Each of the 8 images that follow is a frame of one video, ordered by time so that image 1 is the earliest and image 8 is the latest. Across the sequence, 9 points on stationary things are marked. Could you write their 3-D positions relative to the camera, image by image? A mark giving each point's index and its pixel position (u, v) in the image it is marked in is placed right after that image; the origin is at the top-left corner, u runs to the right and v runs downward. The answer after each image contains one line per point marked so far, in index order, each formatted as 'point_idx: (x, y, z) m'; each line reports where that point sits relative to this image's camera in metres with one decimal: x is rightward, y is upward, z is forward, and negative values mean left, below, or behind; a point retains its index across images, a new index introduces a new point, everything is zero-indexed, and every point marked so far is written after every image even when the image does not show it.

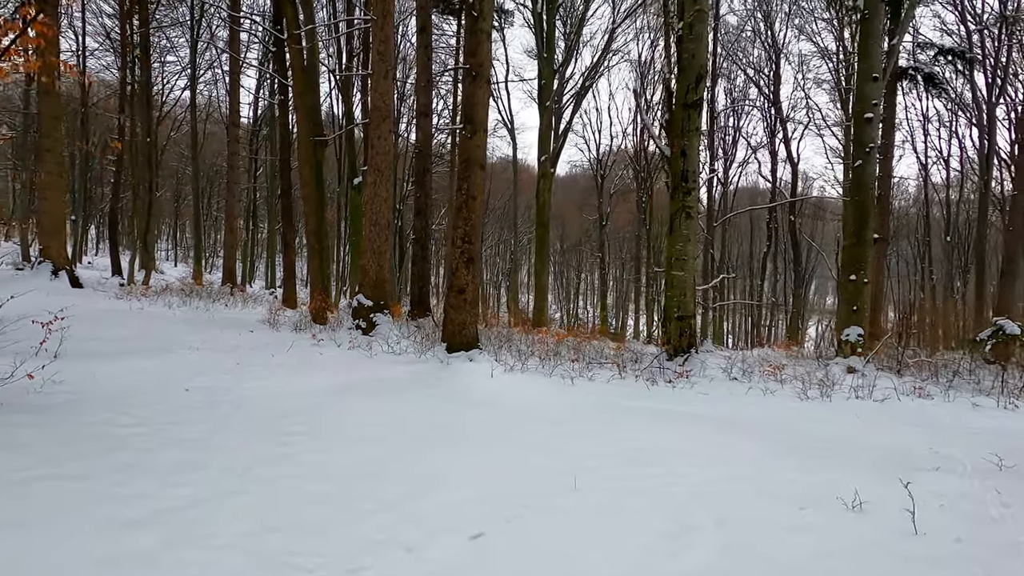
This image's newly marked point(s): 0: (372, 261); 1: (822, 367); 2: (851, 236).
0: (-2.2, +0.4, +8.6) m
1: (+5.5, -1.4, +9.6) m
2: (+6.5, +1.0, +10.4) m
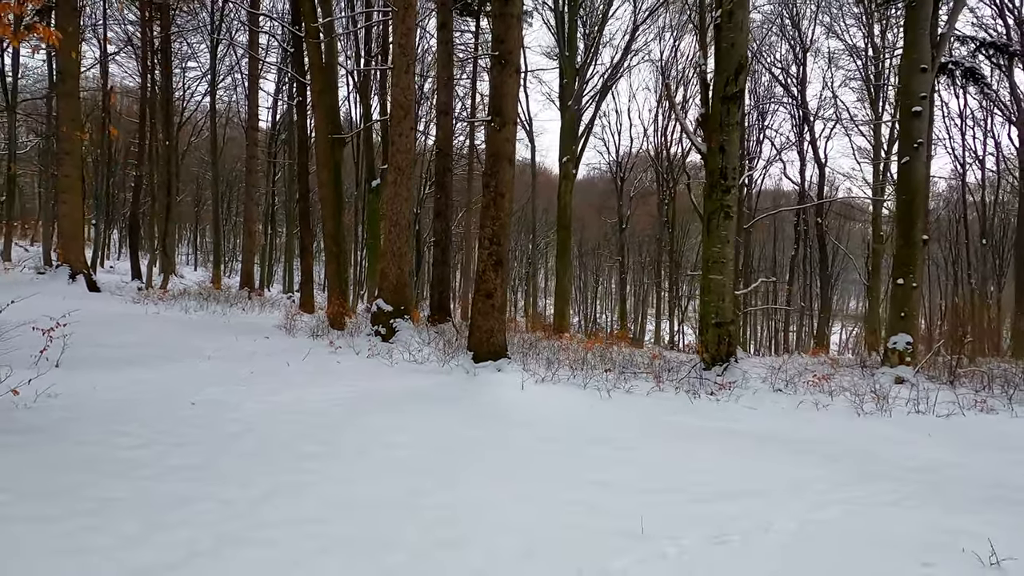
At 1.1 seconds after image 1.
0: (-1.8, +0.4, +8.2) m
1: (+6.0, -1.5, +9.0) m
2: (+7.0, +0.9, +9.7) m
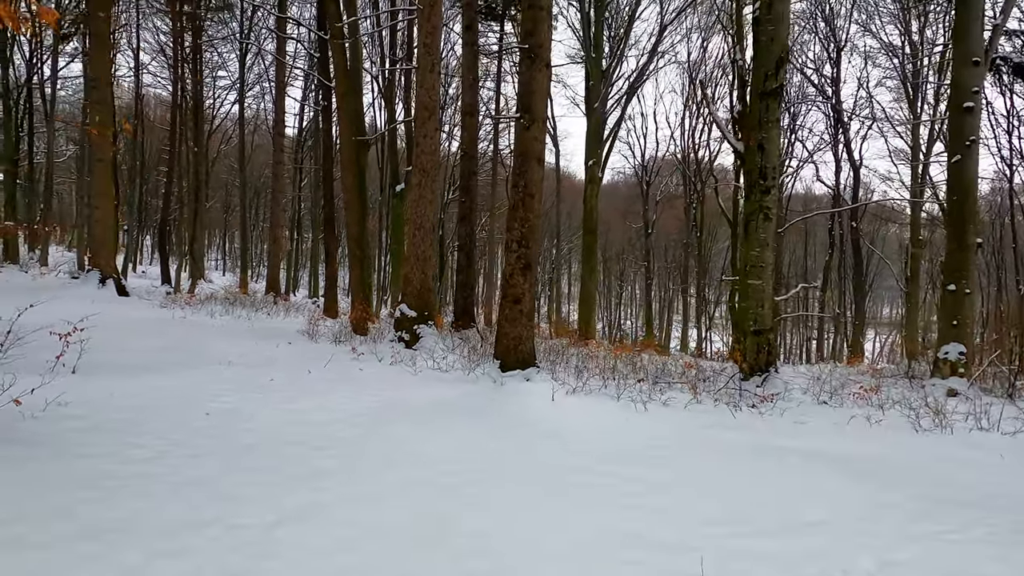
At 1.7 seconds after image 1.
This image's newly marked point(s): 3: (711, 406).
0: (-1.4, +0.3, +8.0) m
1: (+6.4, -1.6, +8.5) m
2: (+7.4, +0.8, +9.2) m
3: (+2.1, -1.3, +5.7) m
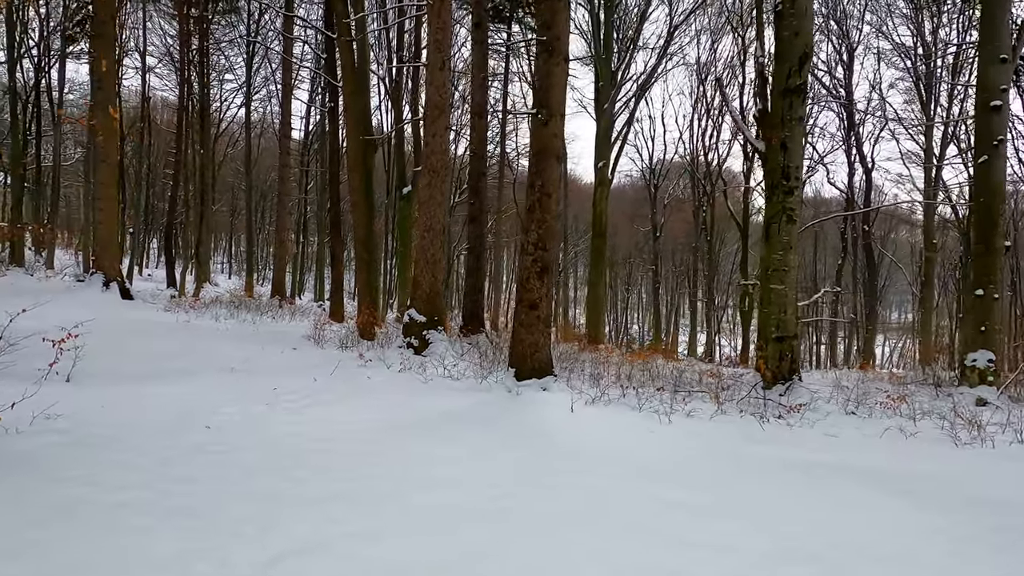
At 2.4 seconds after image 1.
0: (-1.2, +0.2, +7.7) m
1: (+6.6, -1.7, +8.1) m
2: (+7.6, +0.7, +8.9) m
3: (+2.3, -1.3, +5.5) m
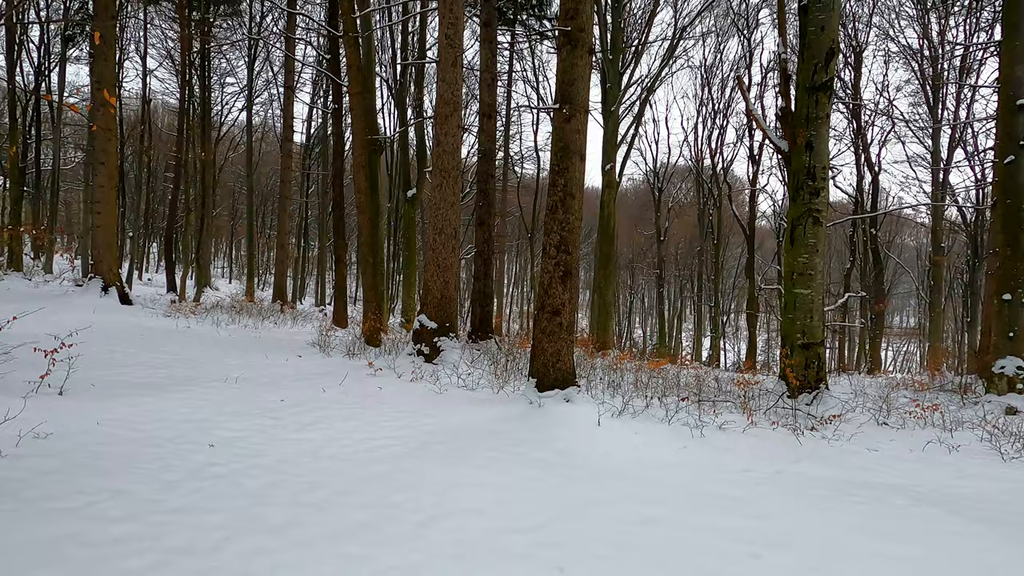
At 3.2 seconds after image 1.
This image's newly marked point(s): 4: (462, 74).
0: (-1.1, +0.2, +7.5) m
1: (+6.7, -1.7, +7.9) m
2: (+7.8, +0.7, +8.6) m
3: (+2.5, -1.4, +5.2) m
4: (-0.7, +2.9, +7.4) m
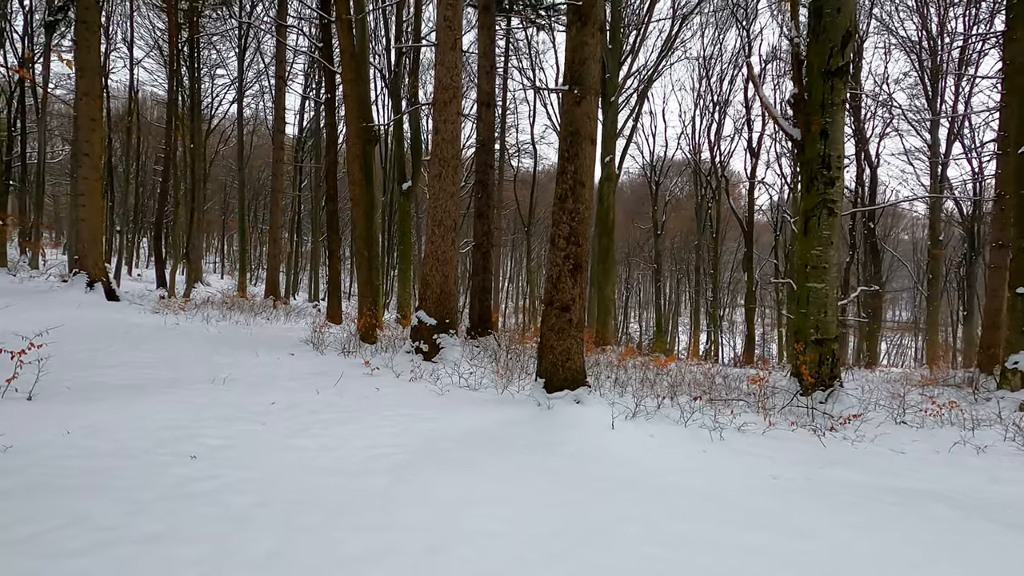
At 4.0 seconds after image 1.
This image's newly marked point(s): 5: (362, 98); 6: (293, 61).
0: (-1.0, +0.2, +7.1) m
1: (+6.8, -1.6, +7.6) m
2: (+7.8, +0.8, +8.4) m
3: (+2.5, -1.3, +4.9) m
4: (-0.7, +3.0, +7.1) m
5: (-2.7, +3.5, +9.9) m
6: (-6.9, +7.2, +17.1) m
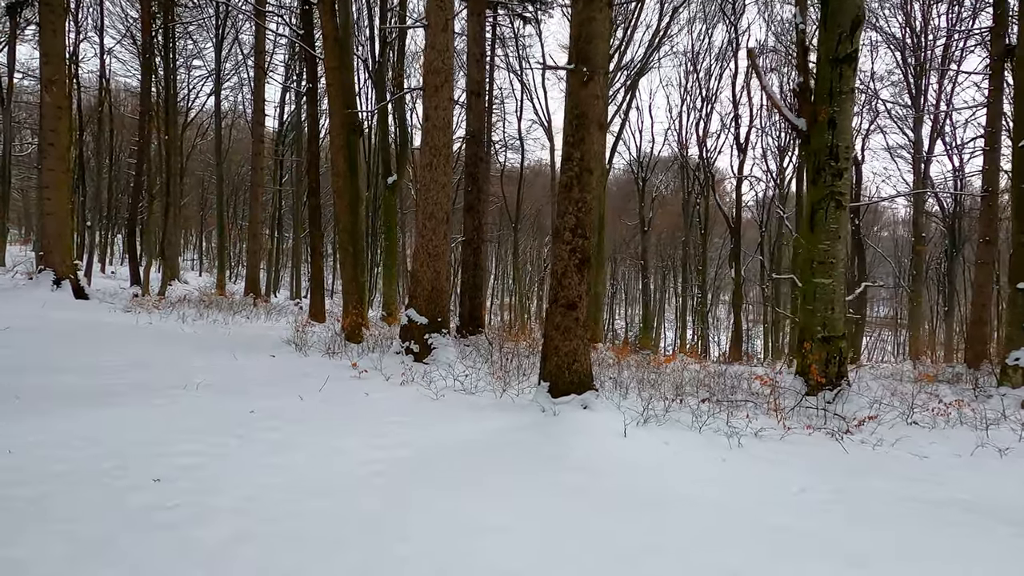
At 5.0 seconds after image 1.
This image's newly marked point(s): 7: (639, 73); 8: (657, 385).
0: (-1.1, +0.3, +6.8) m
1: (+6.7, -1.6, +7.5) m
2: (+7.7, +0.8, +8.2) m
3: (+2.5, -1.3, +4.6) m
4: (-0.7, +3.1, +6.7) m
5: (-2.9, +3.5, +9.4) m
6: (-7.3, +7.3, +16.5) m
7: (+4.4, +7.4, +18.2) m
8: (+1.7, -1.1, +6.3) m
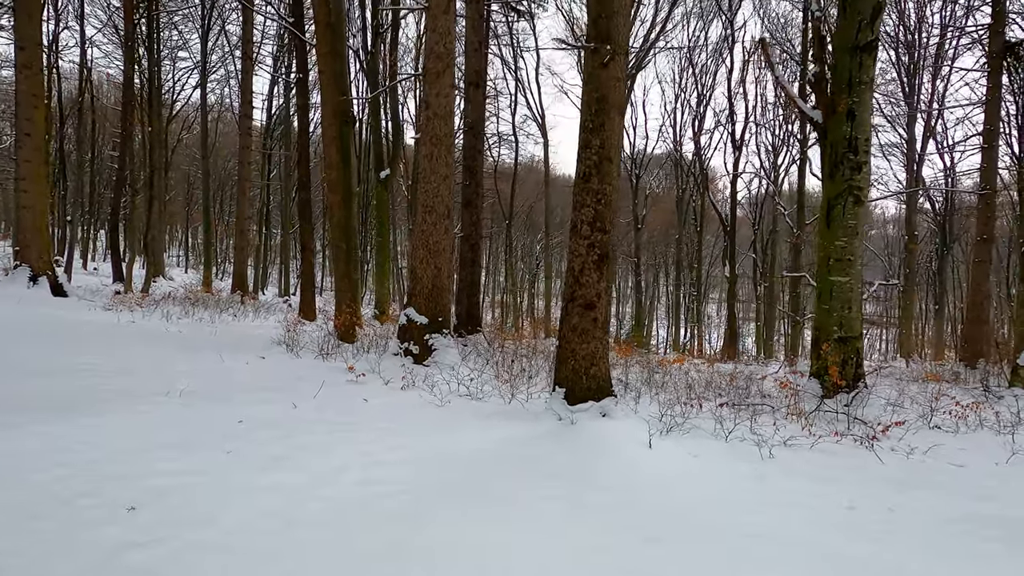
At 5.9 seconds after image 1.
0: (-1.1, +0.3, +6.4) m
1: (+6.7, -1.6, +7.3) m
2: (+7.7, +0.9, +8.1) m
3: (+2.6, -1.3, +4.4) m
4: (-0.7, +3.1, +6.3) m
5: (-2.9, +3.6, +9.0) m
6: (-7.5, +7.4, +16.0) m
7: (+4.2, +7.4, +17.9) m
8: (+1.7, -1.1, +6.0) m
